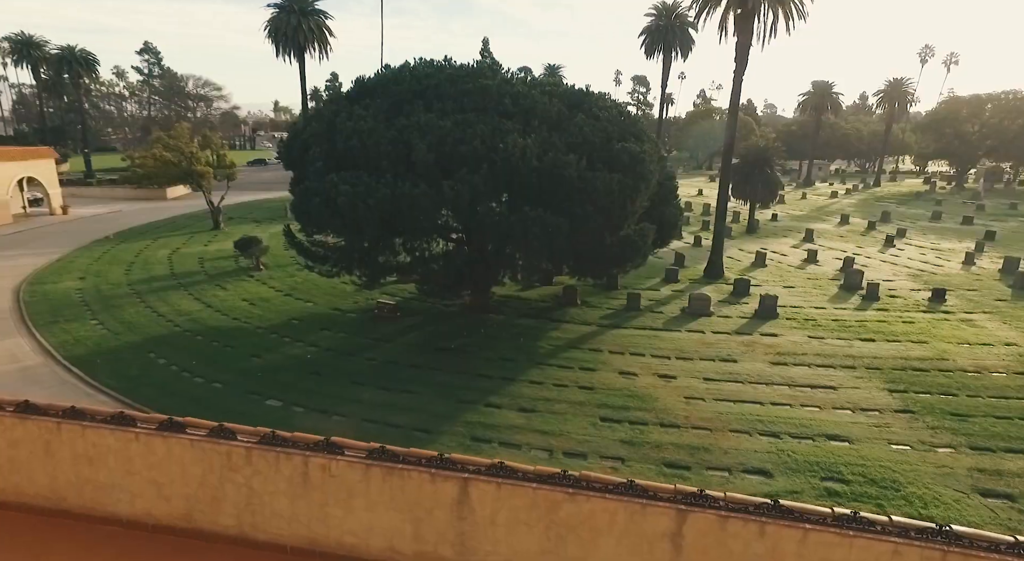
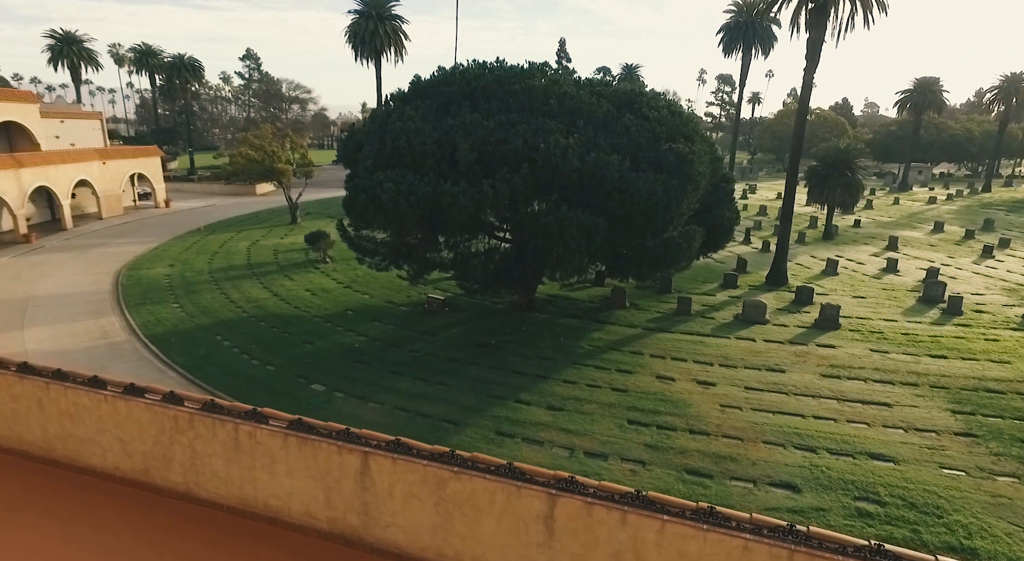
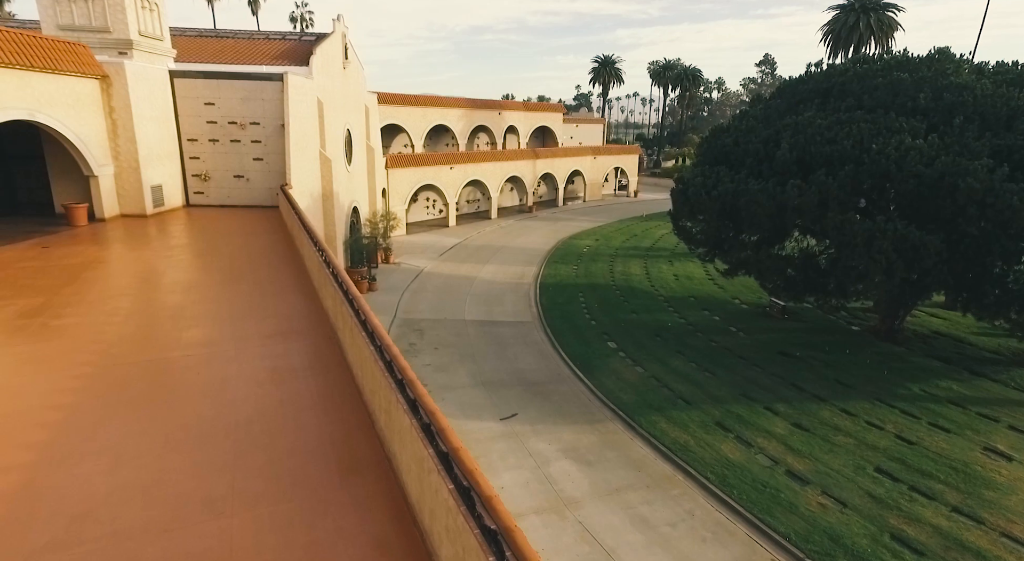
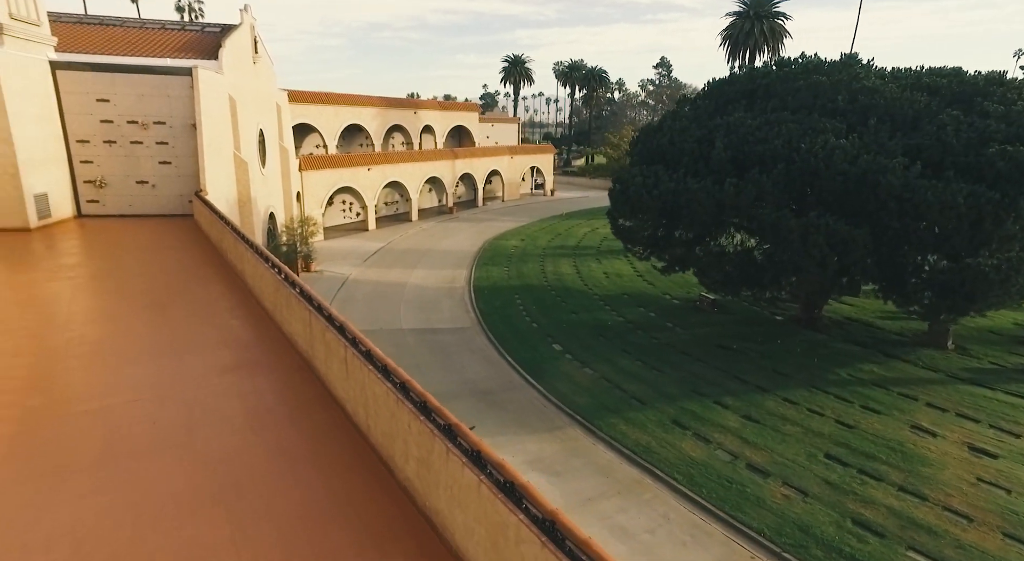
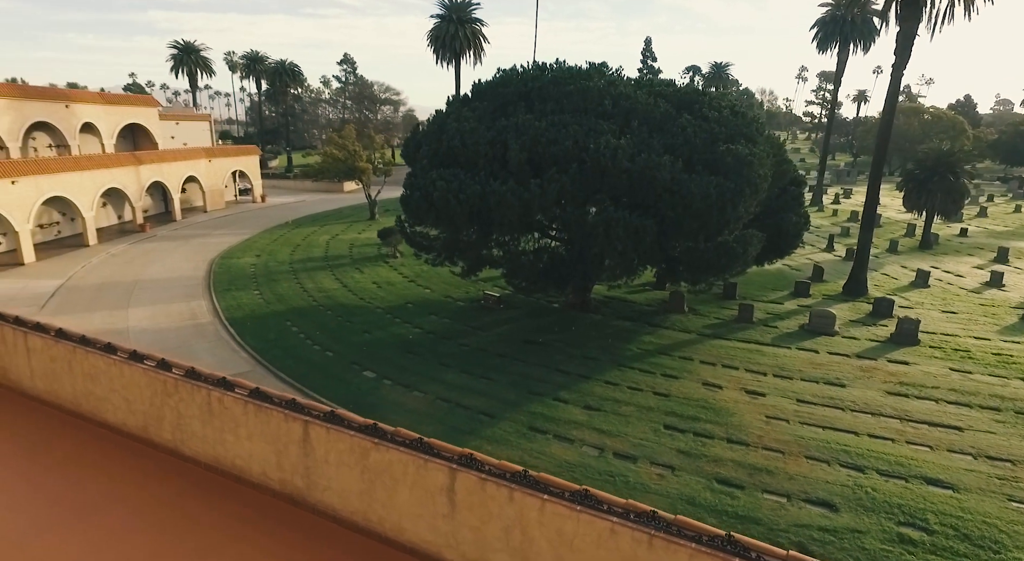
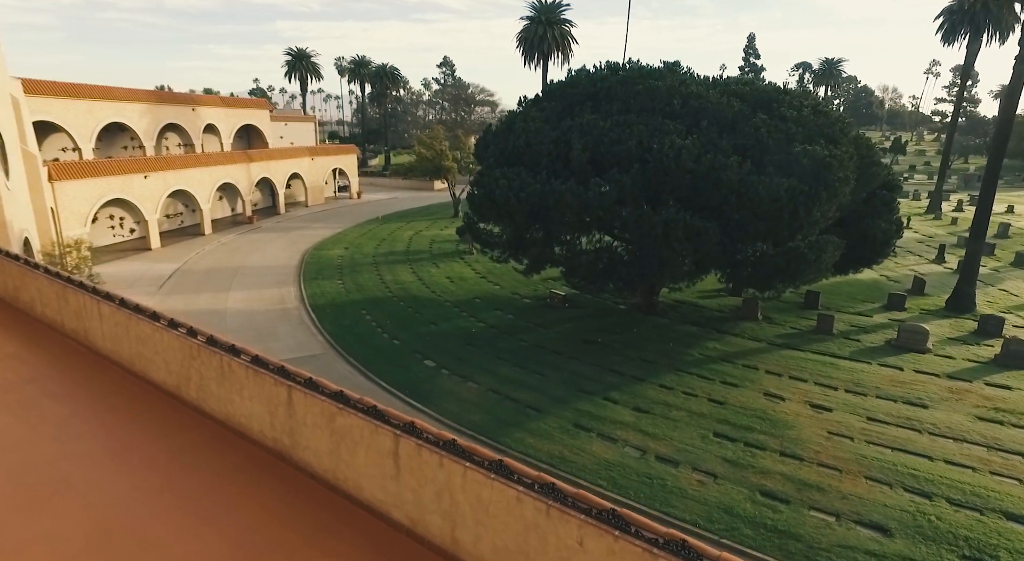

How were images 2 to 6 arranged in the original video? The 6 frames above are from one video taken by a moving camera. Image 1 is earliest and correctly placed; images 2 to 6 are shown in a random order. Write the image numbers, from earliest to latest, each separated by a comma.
2, 5, 6, 4, 3
